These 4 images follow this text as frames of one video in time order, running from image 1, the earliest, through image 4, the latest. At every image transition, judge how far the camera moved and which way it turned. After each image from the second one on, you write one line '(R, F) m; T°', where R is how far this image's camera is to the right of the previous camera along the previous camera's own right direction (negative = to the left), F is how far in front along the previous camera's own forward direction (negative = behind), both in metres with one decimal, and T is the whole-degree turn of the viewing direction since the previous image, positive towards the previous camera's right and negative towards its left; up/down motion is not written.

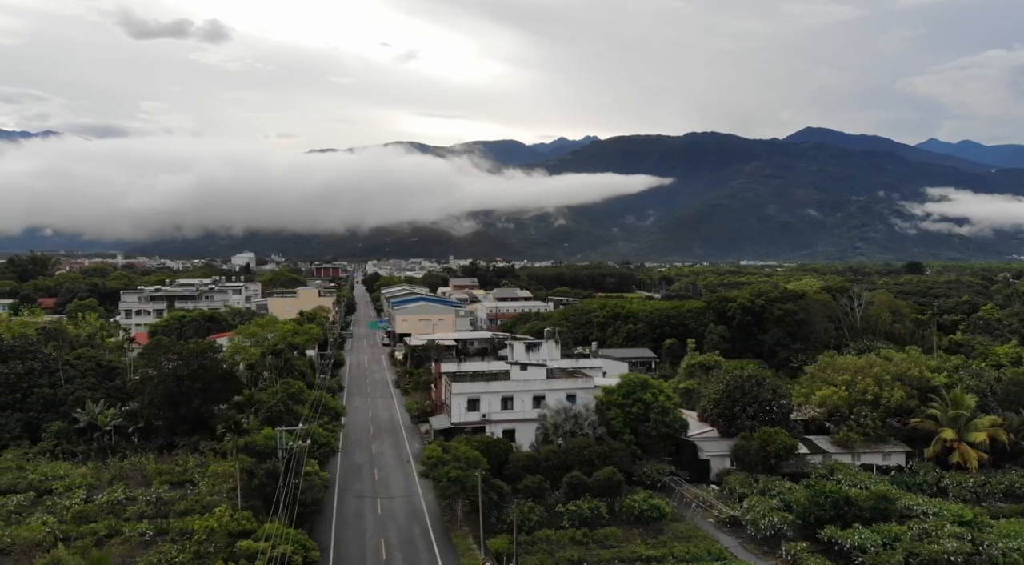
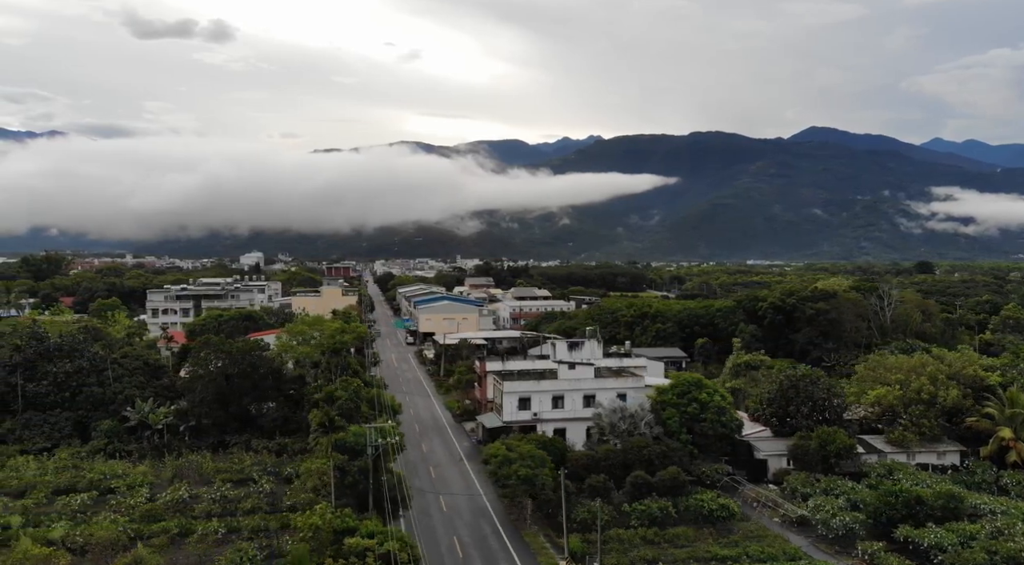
(-1.9, +0.1) m; 0°
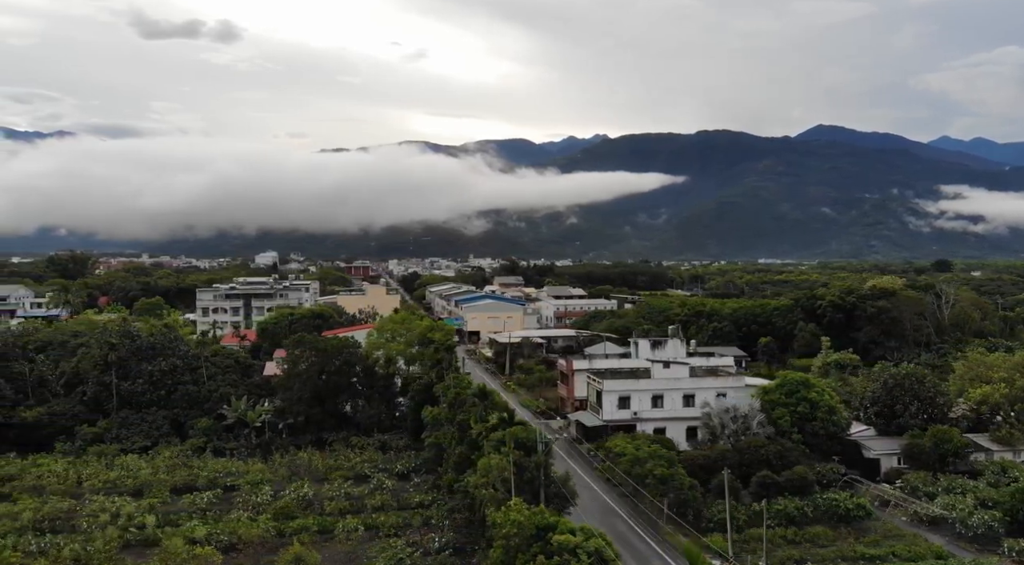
(-3.7, +0.1) m; 0°
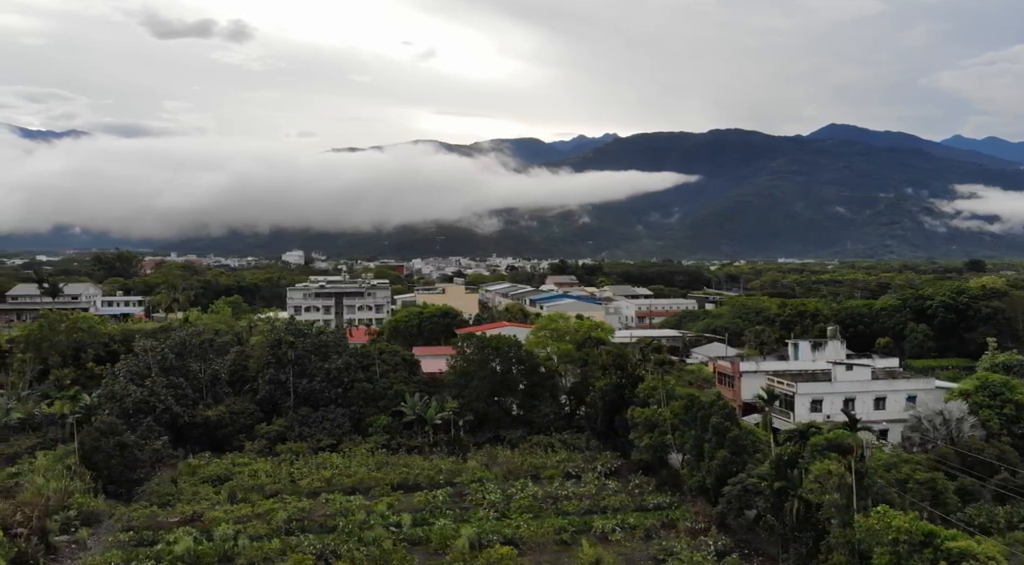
(-7.0, 0.0) m; -1°
